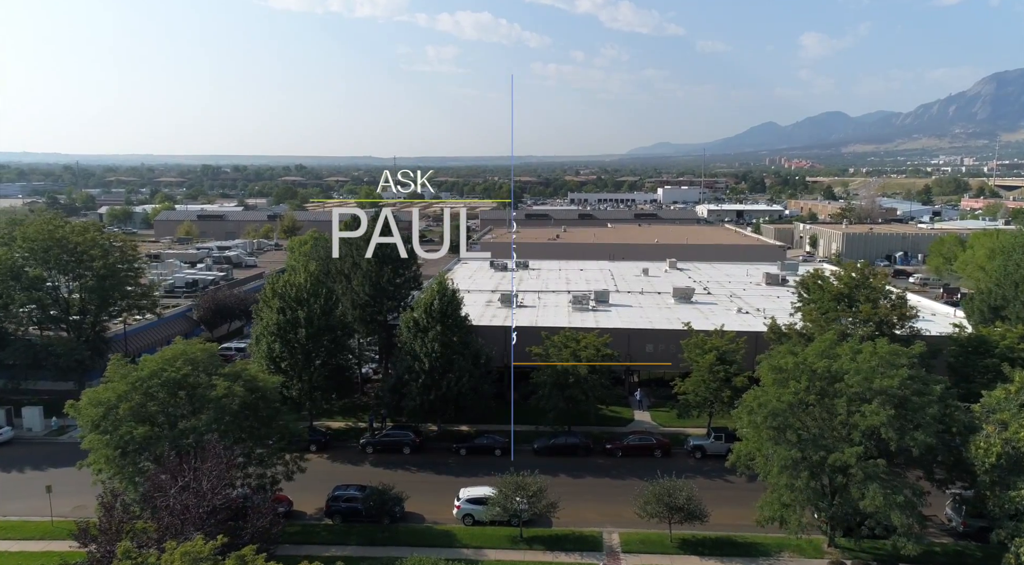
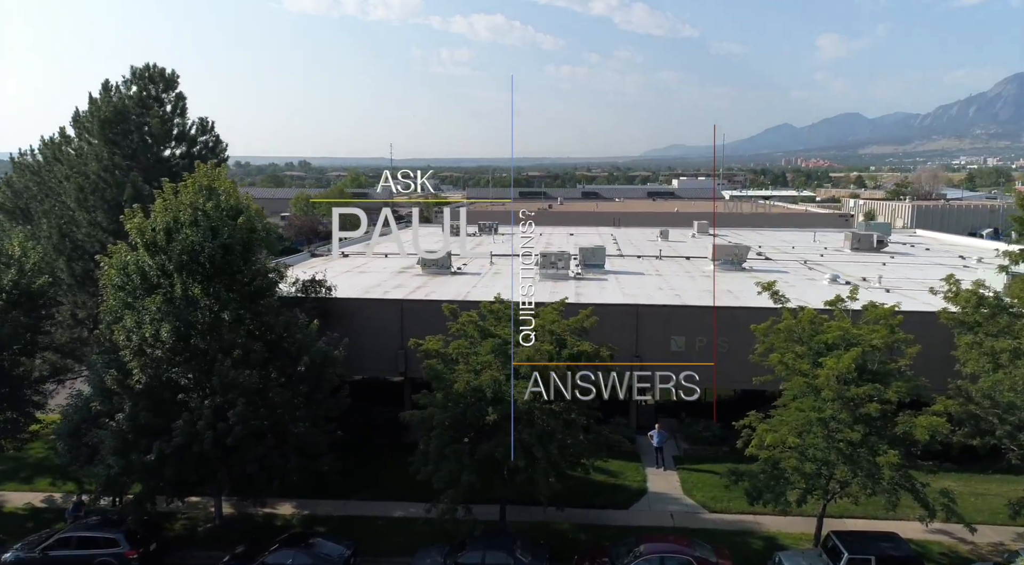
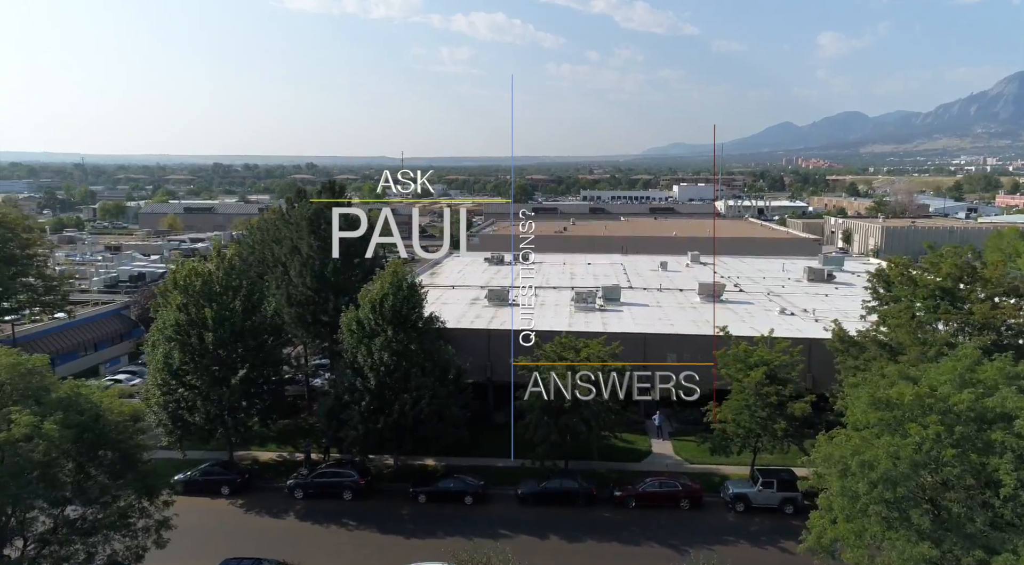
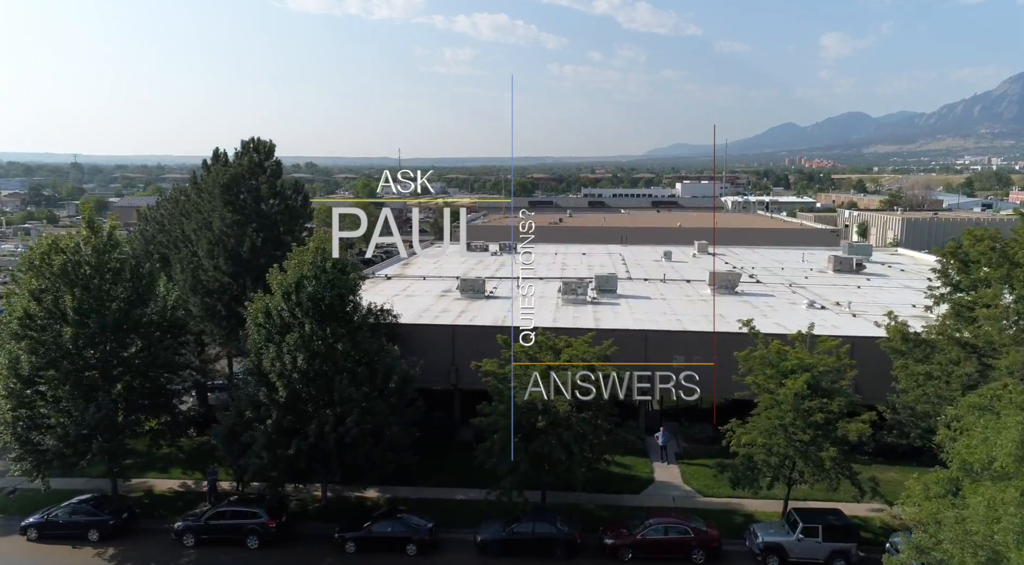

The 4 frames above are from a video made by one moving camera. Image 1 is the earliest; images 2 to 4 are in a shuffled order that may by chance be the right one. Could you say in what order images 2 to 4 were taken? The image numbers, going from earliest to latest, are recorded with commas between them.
3, 4, 2
